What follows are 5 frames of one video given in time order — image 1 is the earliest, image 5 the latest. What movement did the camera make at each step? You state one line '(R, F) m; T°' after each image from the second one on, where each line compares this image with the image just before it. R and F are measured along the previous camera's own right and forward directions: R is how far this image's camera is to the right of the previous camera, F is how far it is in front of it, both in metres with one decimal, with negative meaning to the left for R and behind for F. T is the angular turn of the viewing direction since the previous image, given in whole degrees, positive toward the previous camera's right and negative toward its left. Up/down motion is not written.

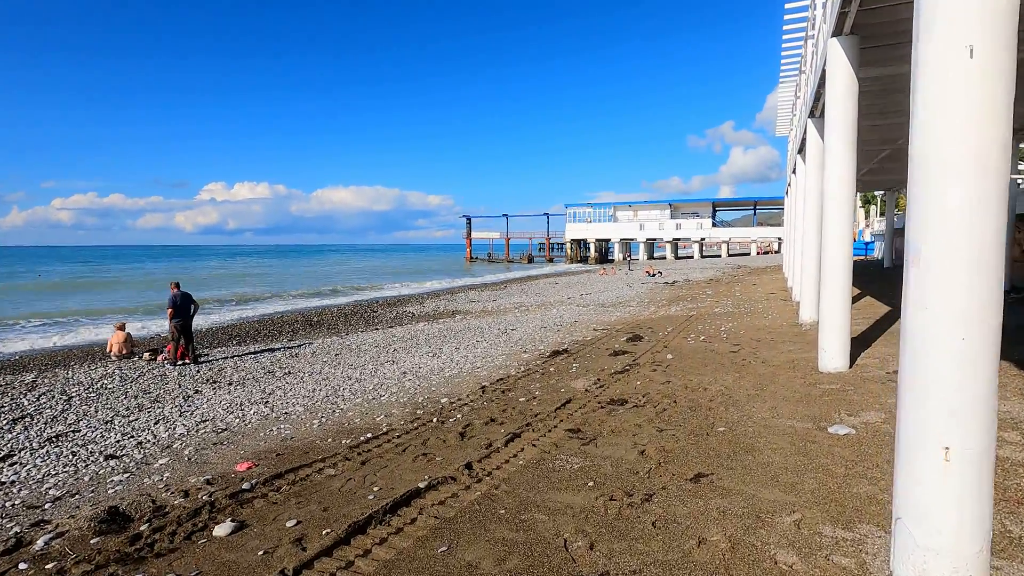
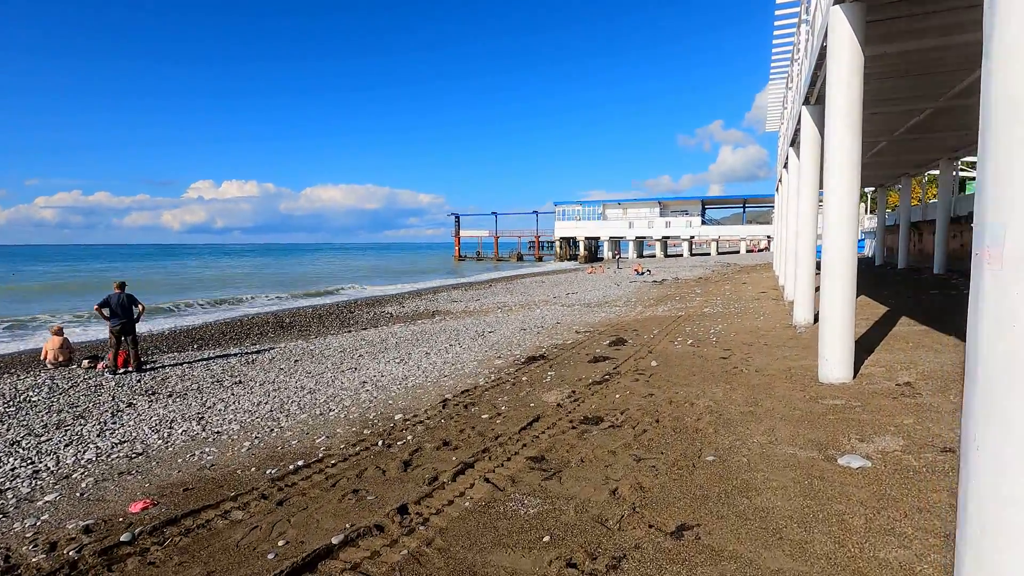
(+0.3, +0.8) m; +1°
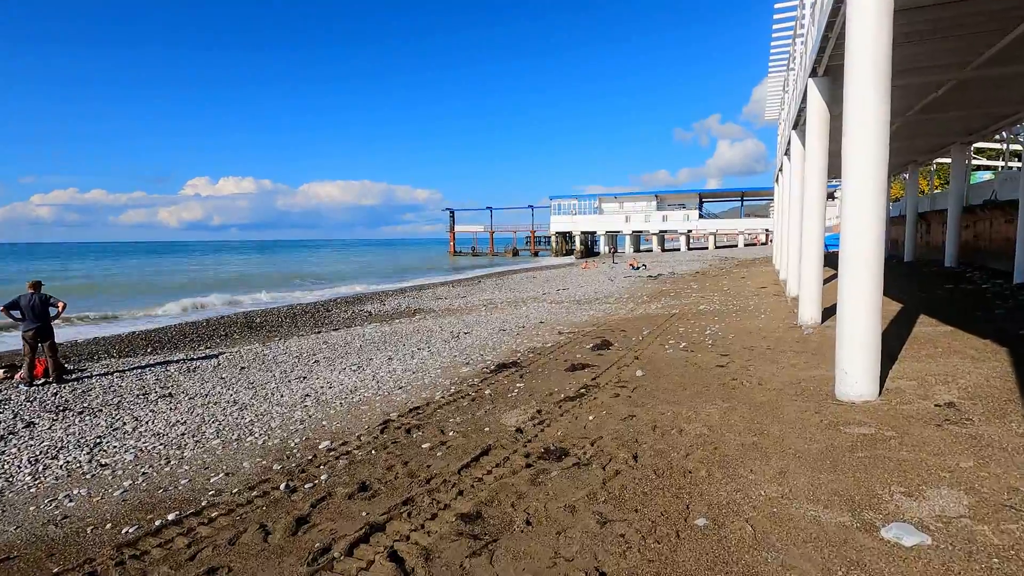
(+0.4, +1.1) m; 0°
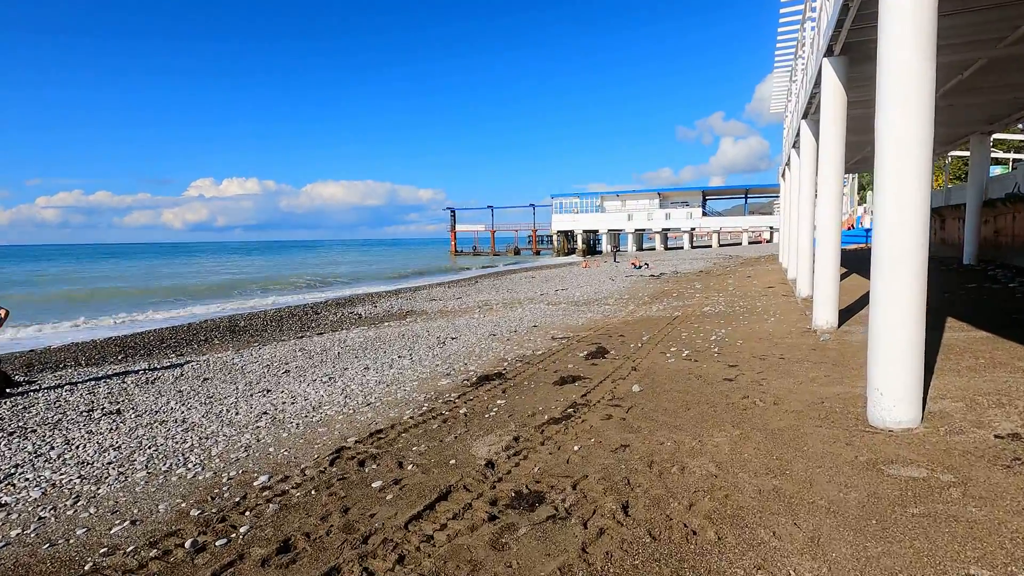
(+0.3, +0.8) m; 0°
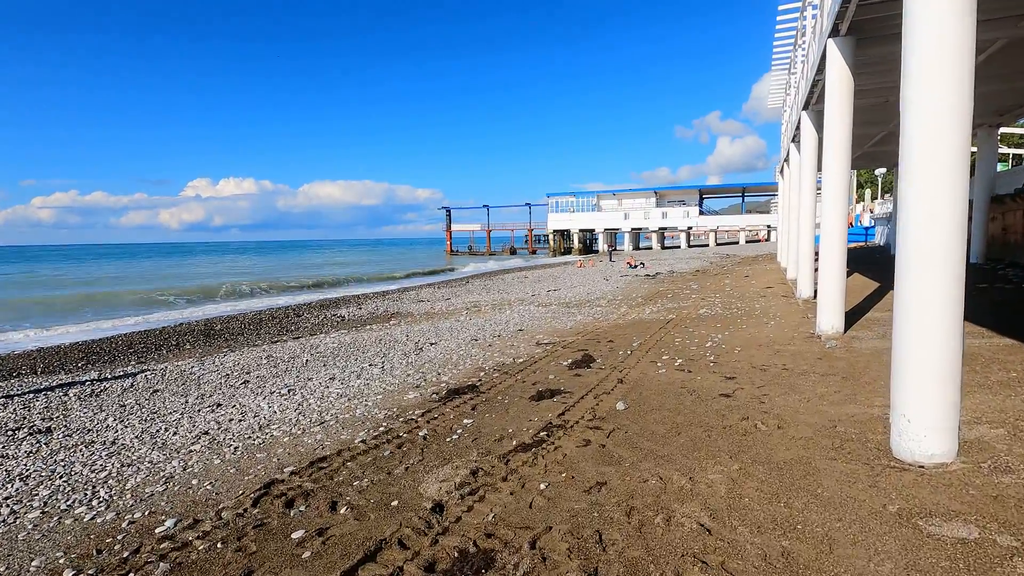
(+0.3, +0.7) m; 0°
